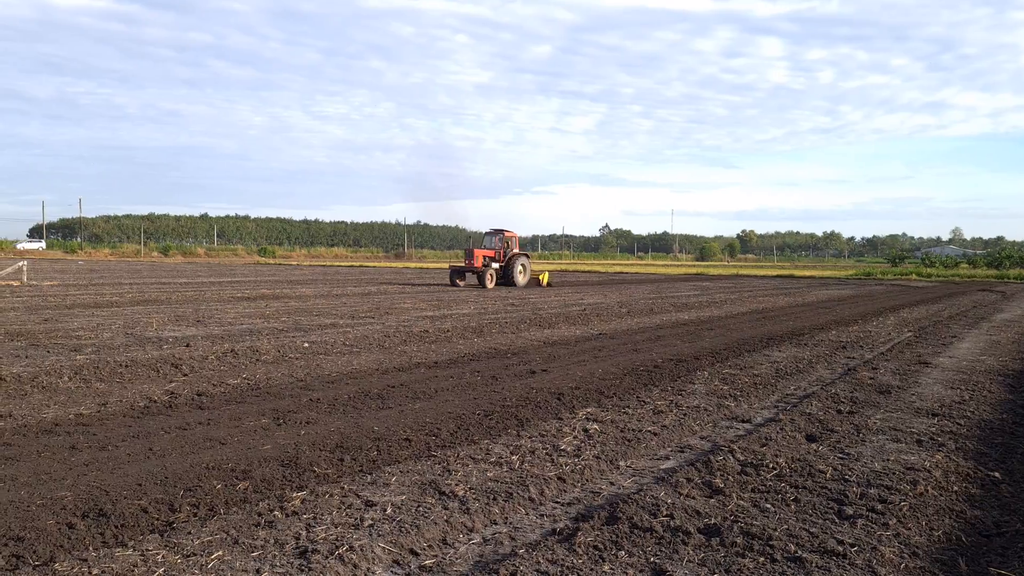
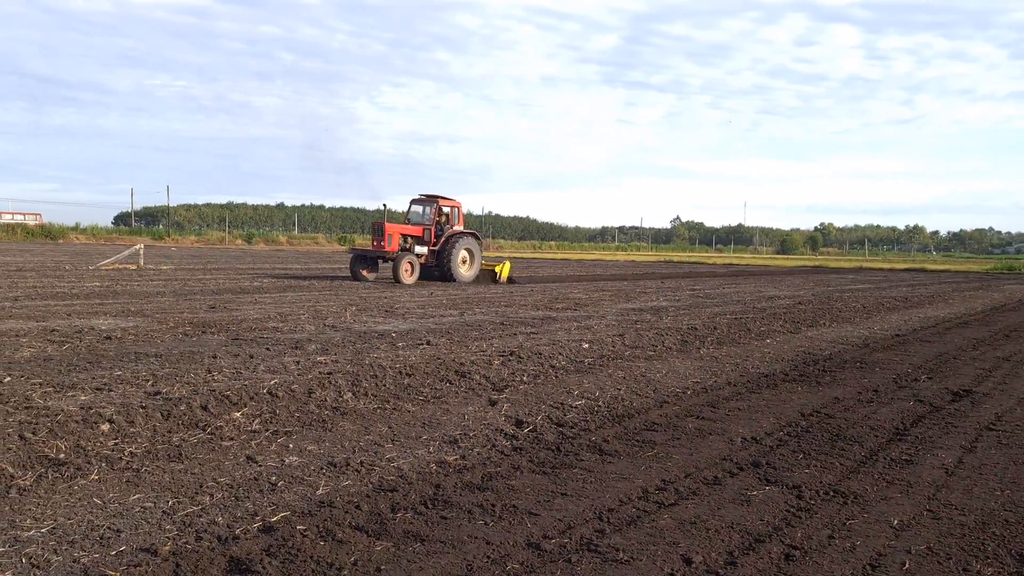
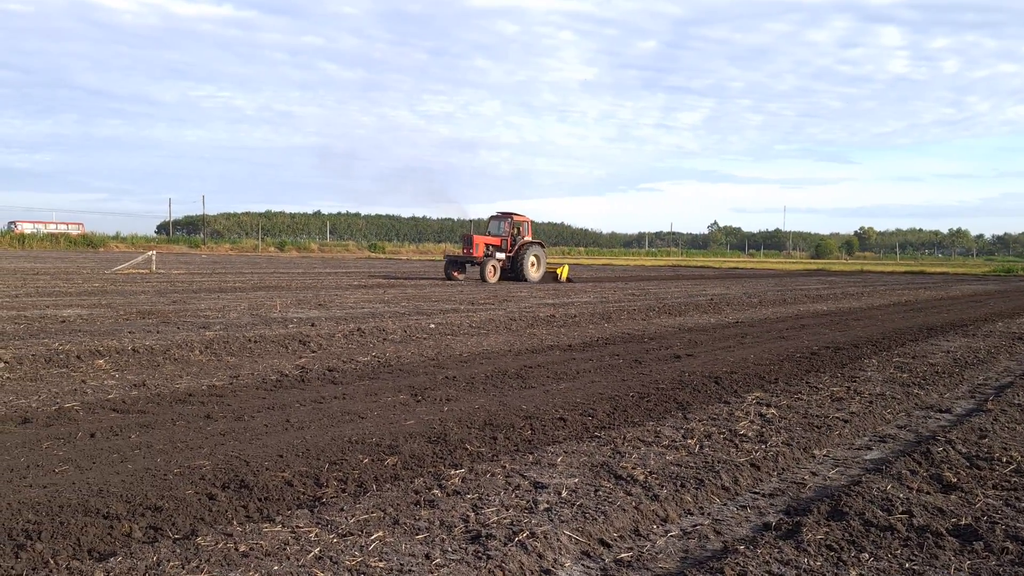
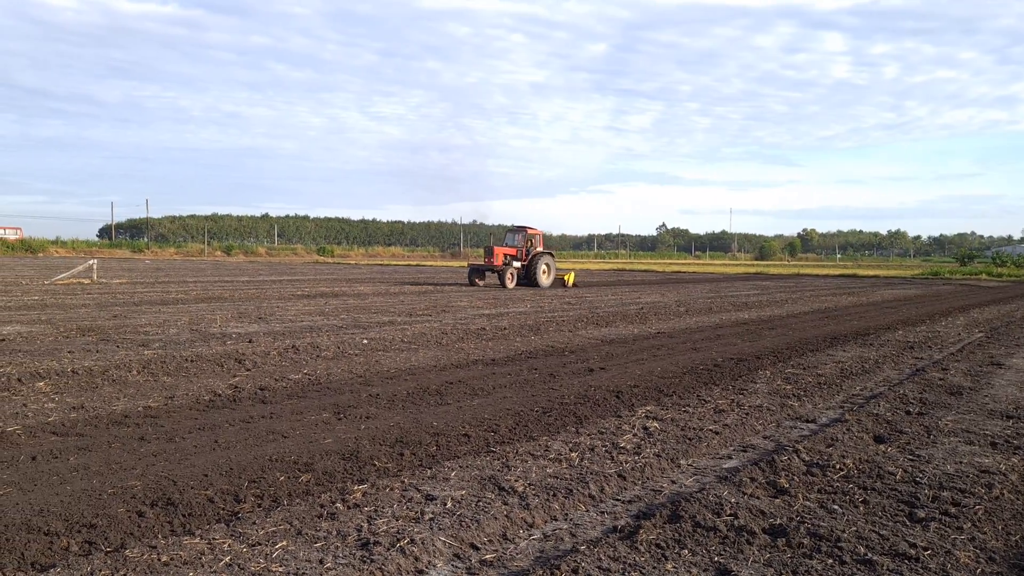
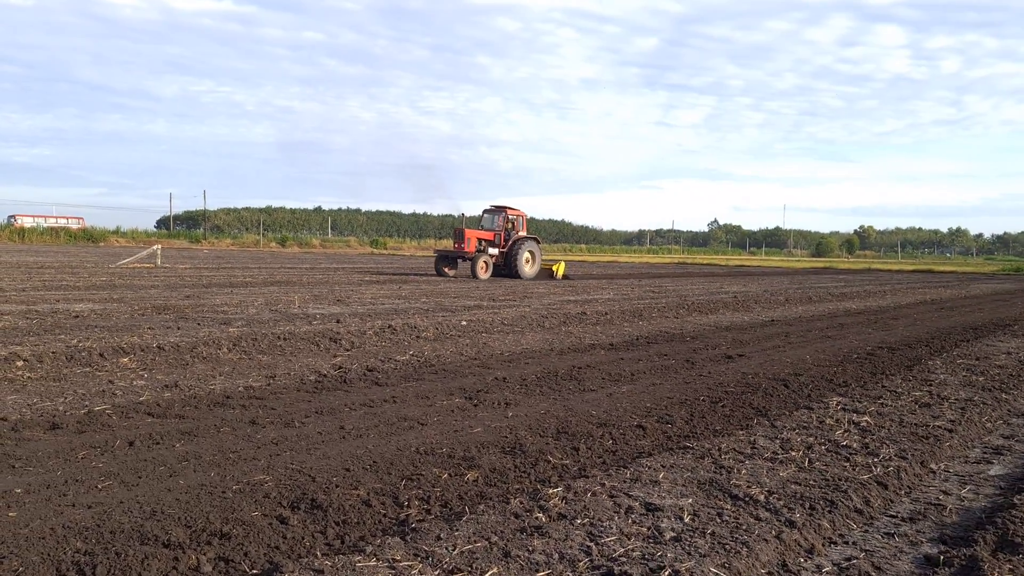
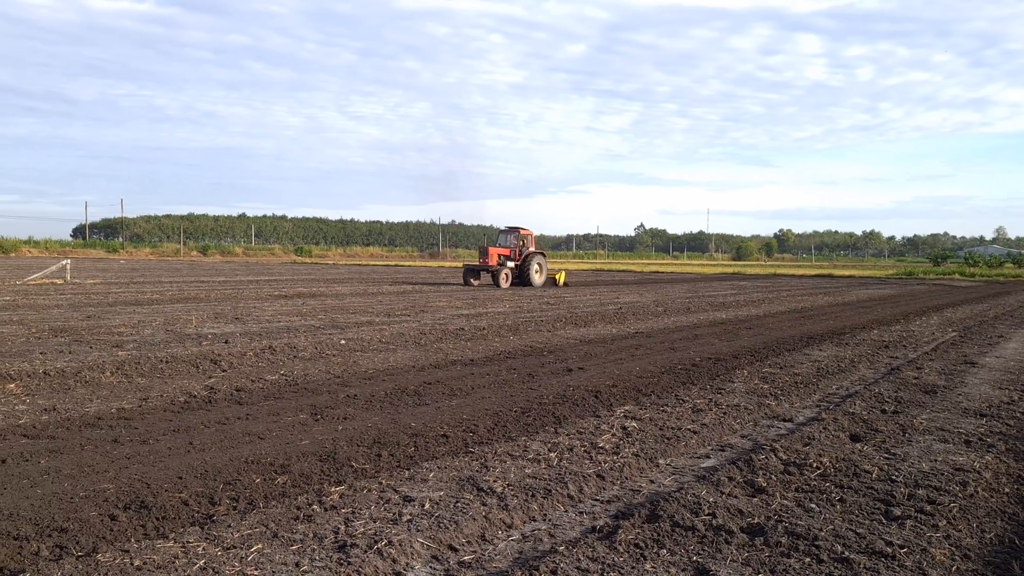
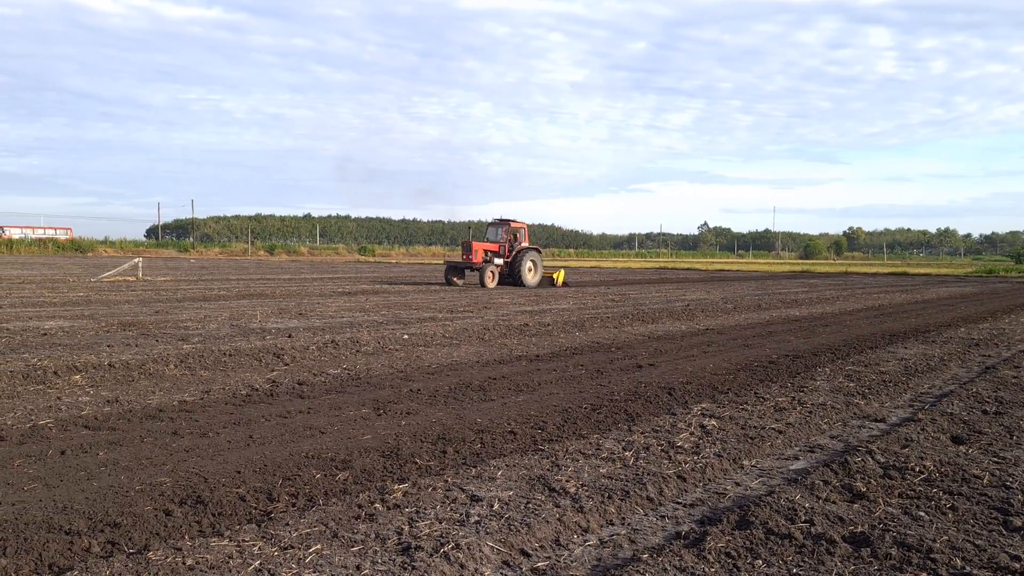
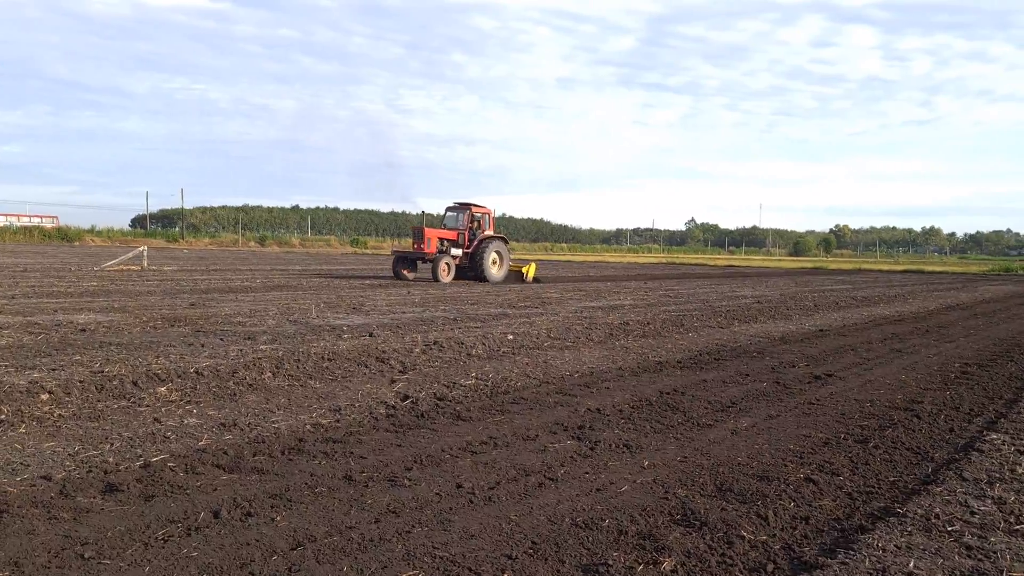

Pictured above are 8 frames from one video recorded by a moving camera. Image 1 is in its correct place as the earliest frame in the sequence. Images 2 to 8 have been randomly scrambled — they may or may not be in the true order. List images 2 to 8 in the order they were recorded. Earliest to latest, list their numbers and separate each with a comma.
6, 4, 7, 3, 5, 8, 2
